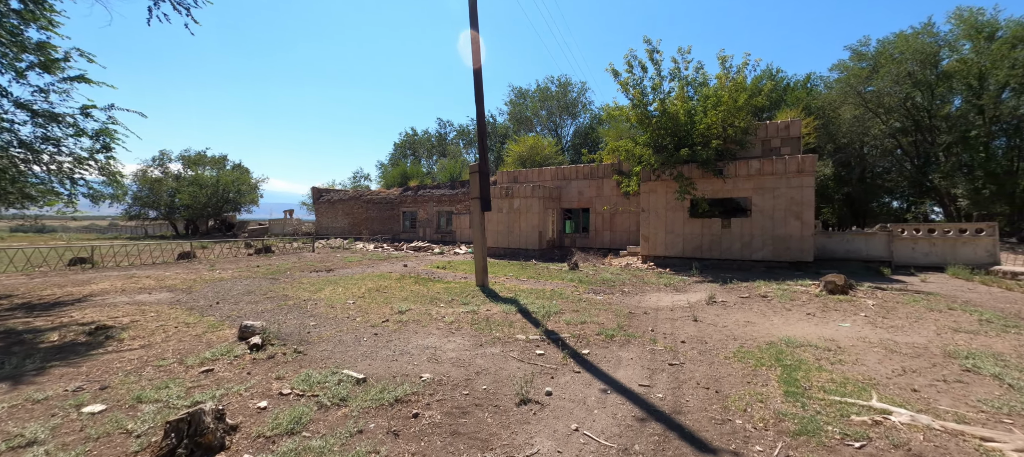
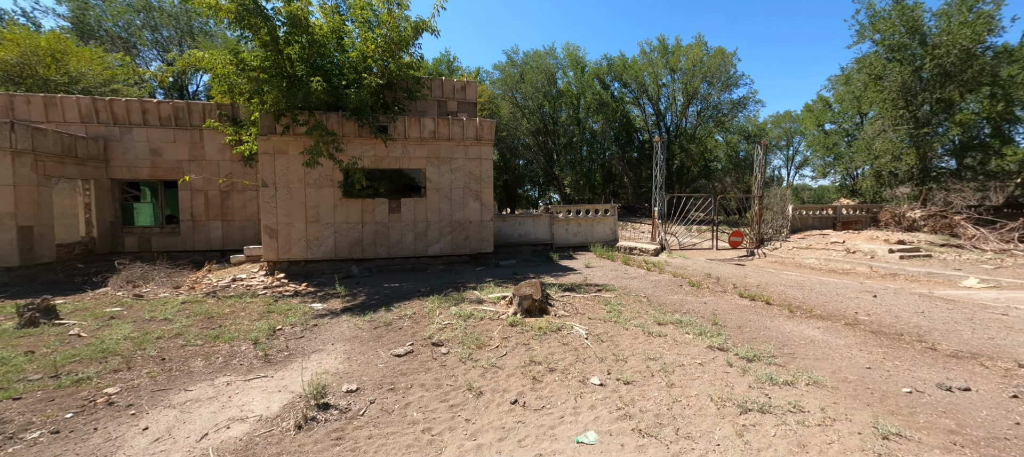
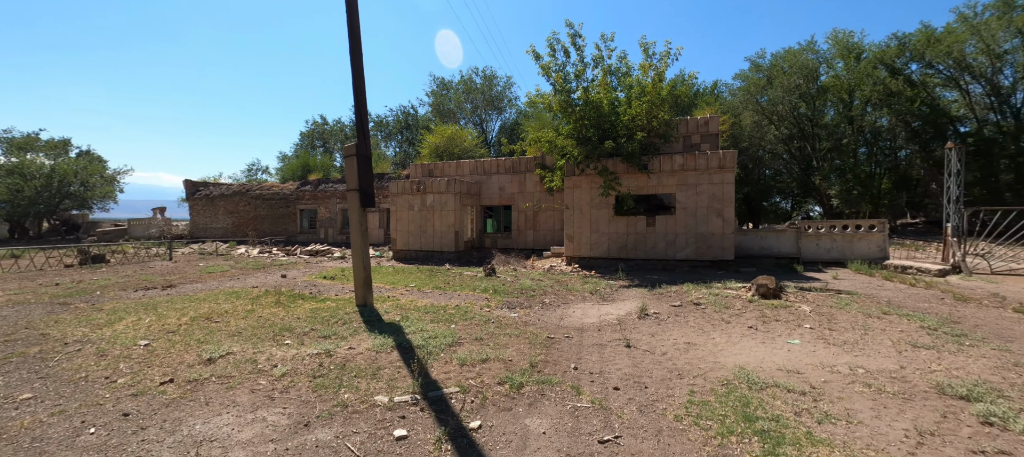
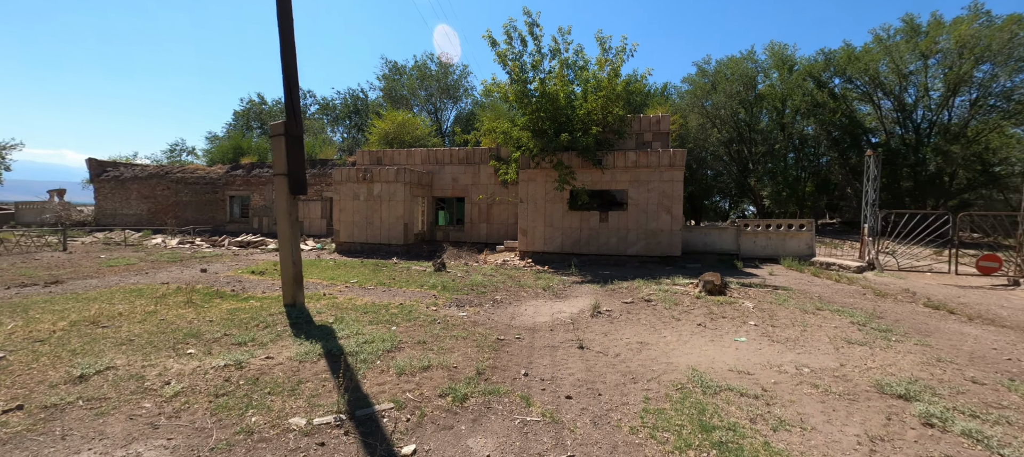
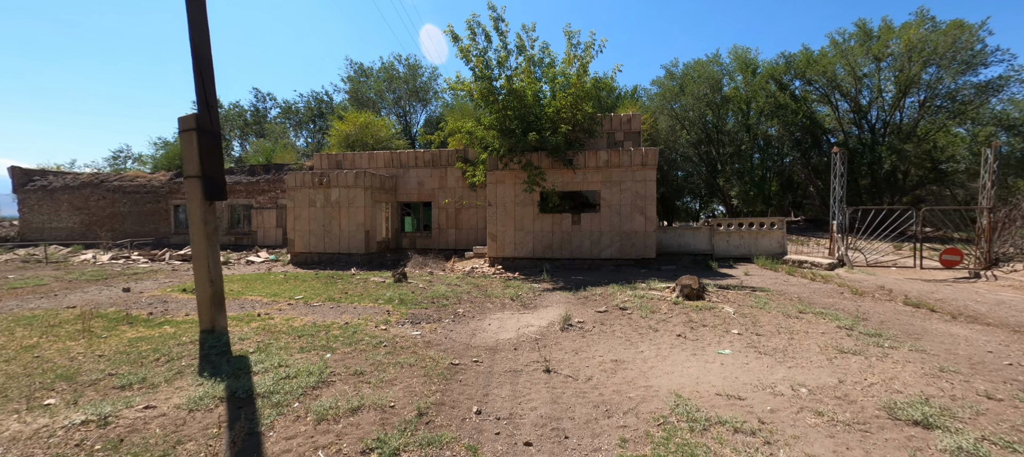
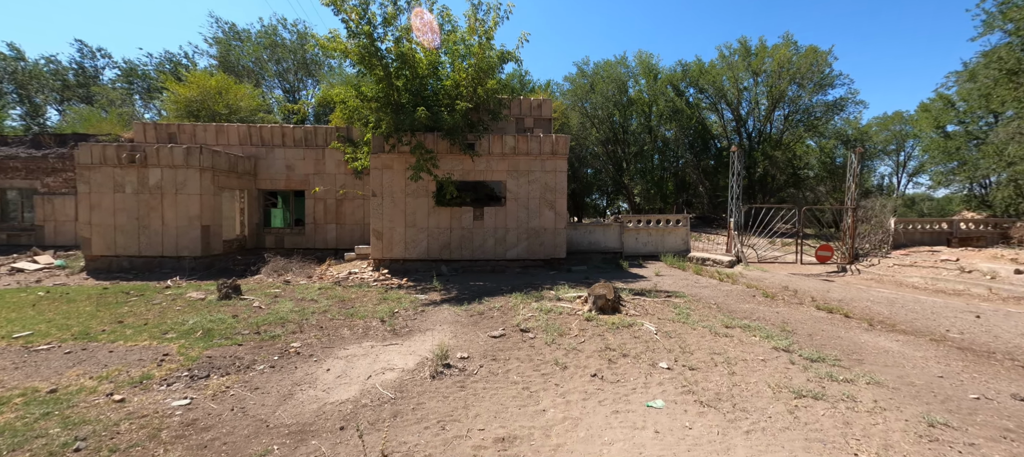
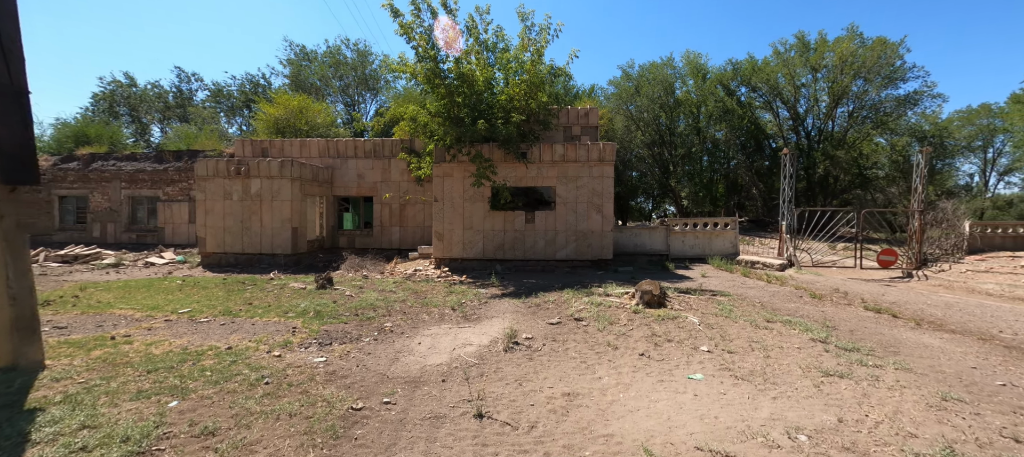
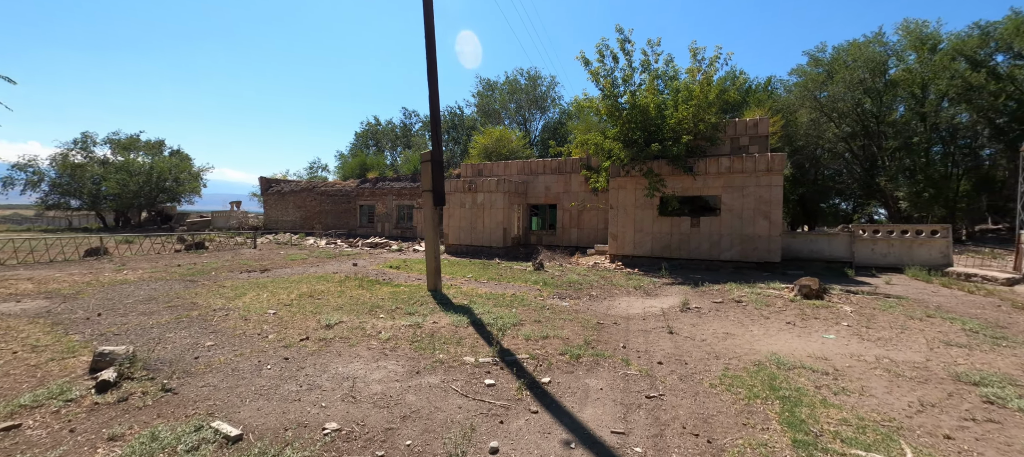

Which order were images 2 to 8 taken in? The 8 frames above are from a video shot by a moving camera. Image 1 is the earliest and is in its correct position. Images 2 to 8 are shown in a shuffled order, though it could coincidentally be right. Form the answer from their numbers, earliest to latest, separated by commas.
8, 3, 4, 5, 7, 6, 2
